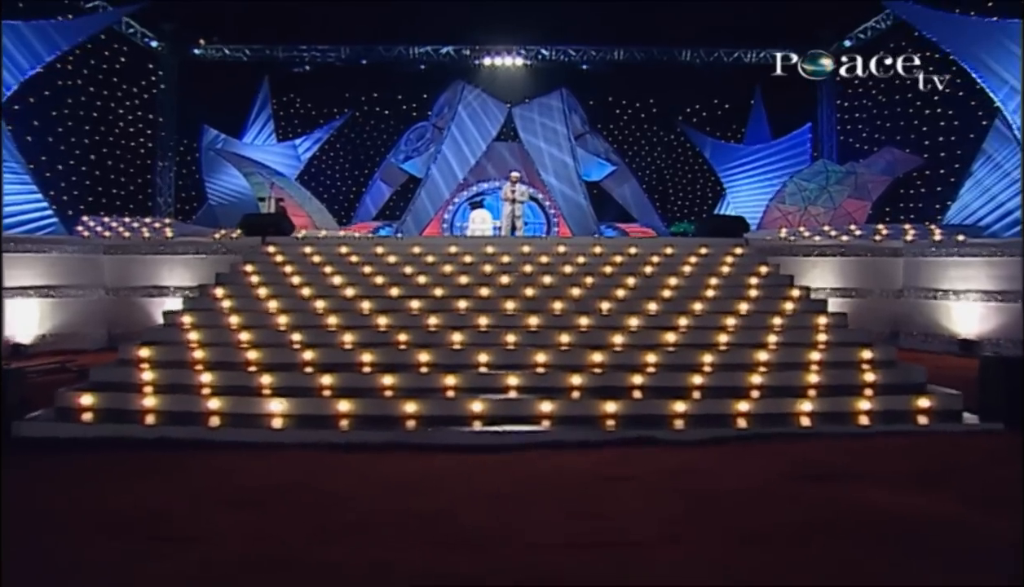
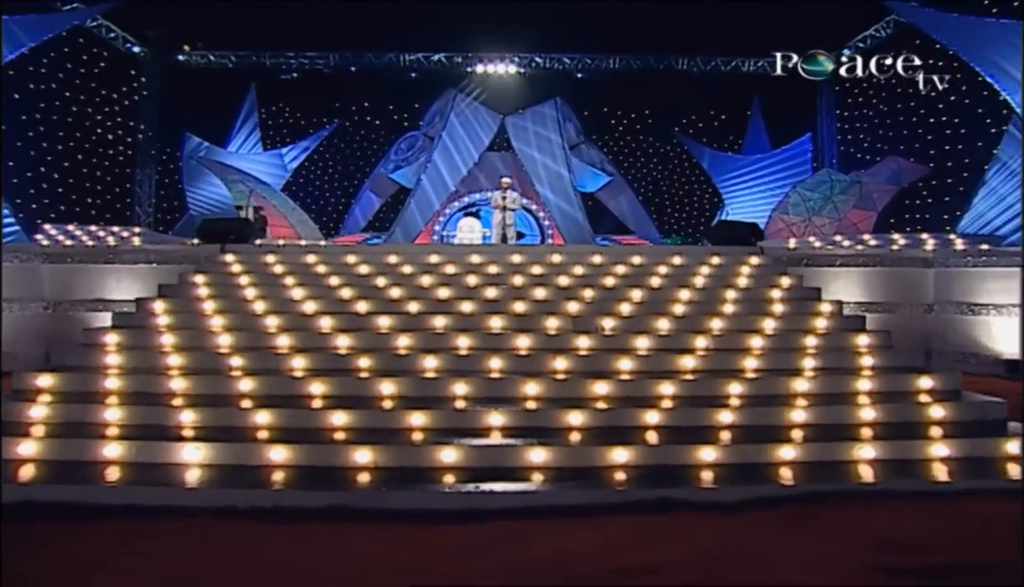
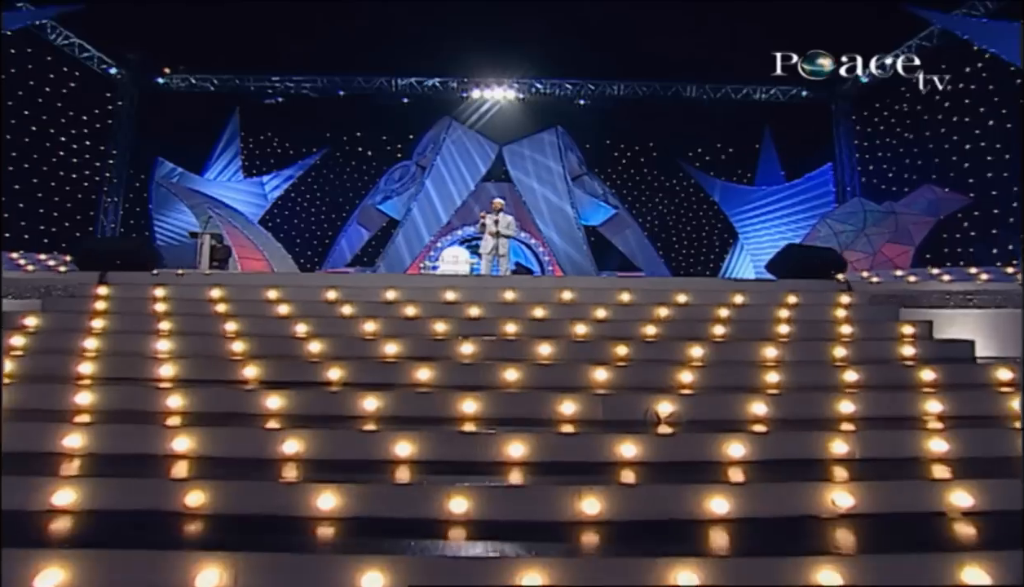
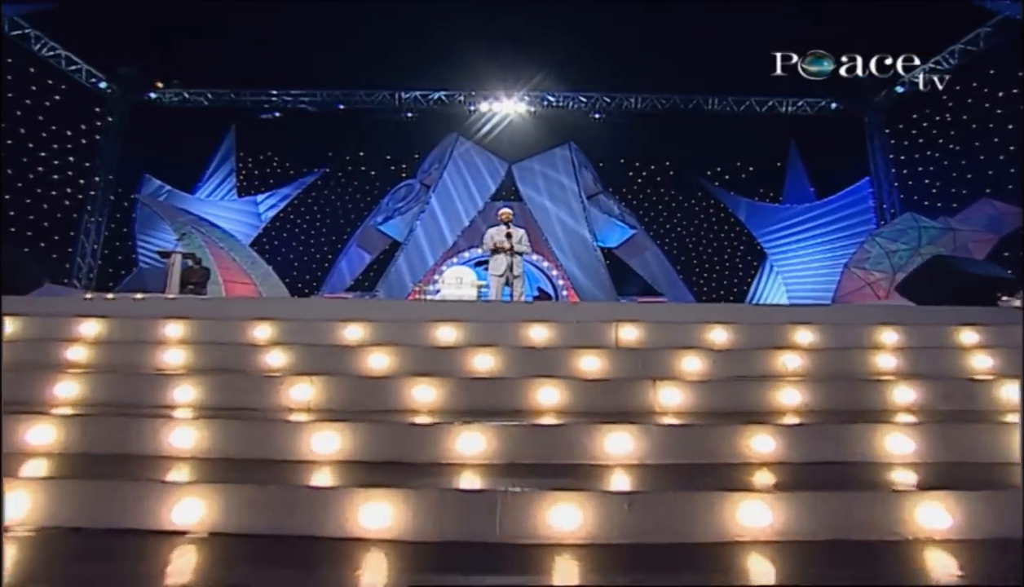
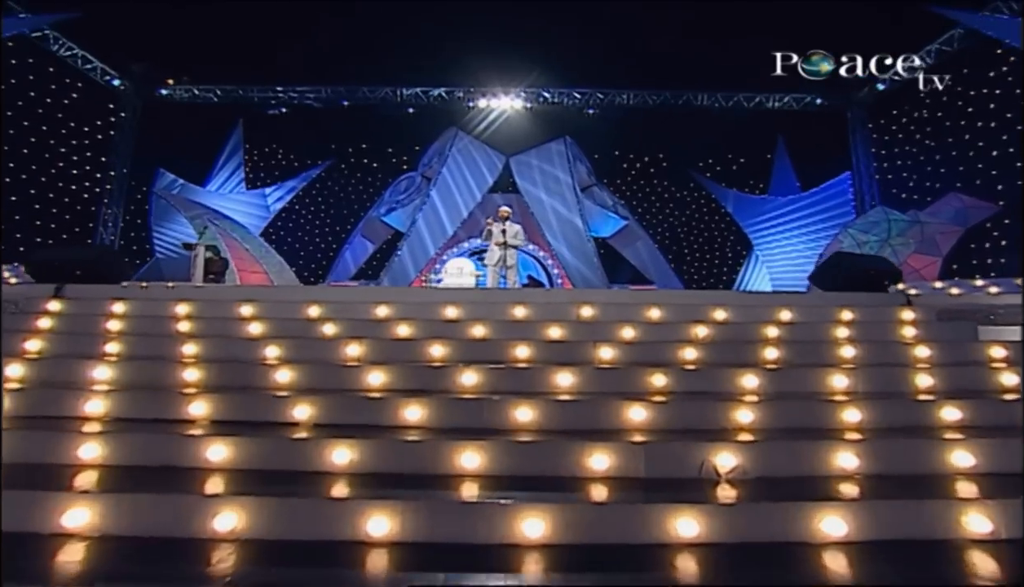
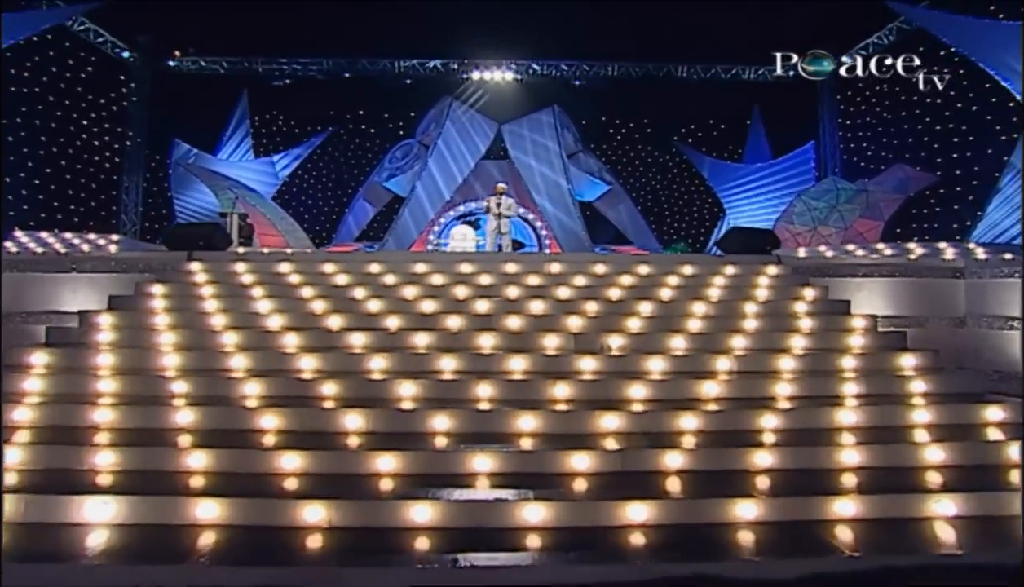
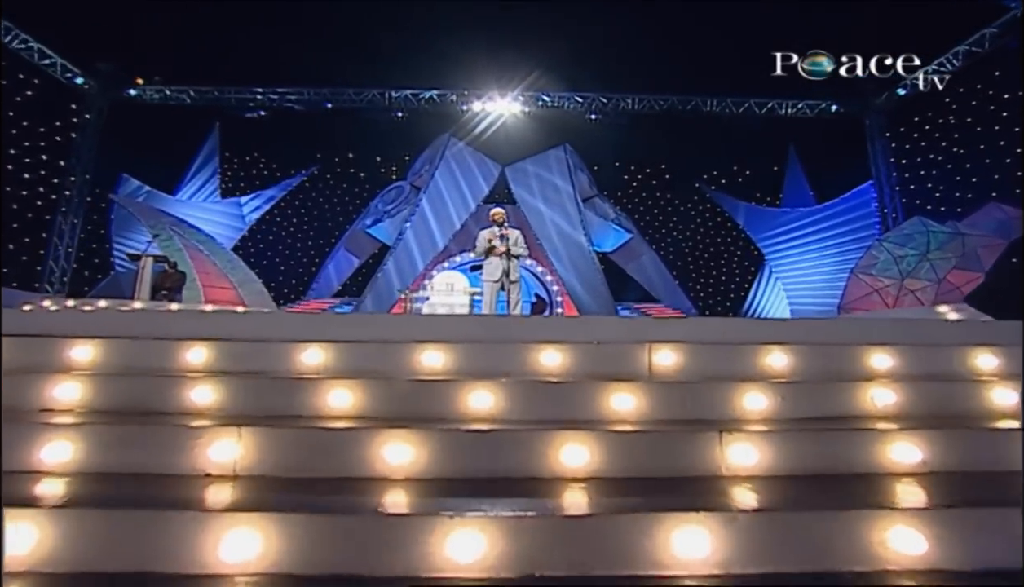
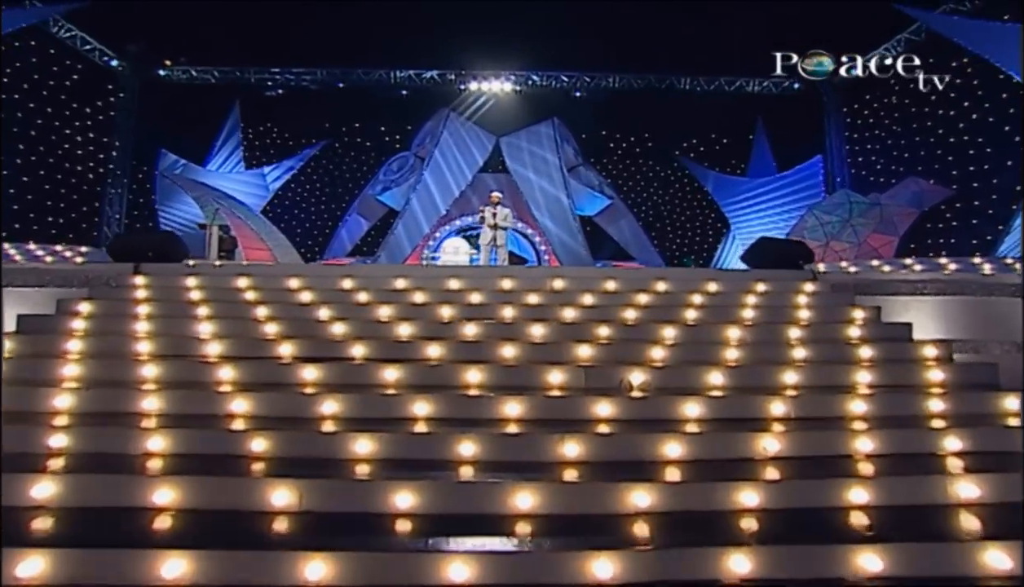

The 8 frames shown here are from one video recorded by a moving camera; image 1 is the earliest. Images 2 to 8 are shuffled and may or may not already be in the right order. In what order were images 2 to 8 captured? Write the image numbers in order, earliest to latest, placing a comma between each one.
2, 6, 8, 3, 5, 4, 7
